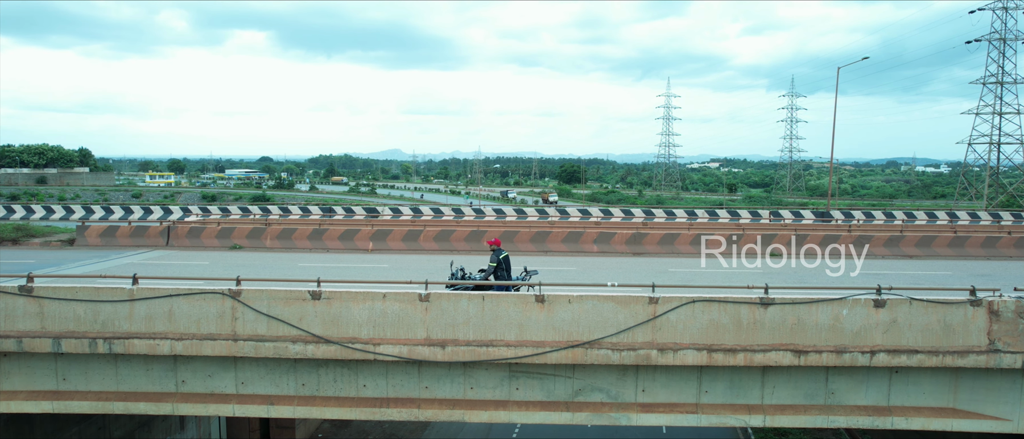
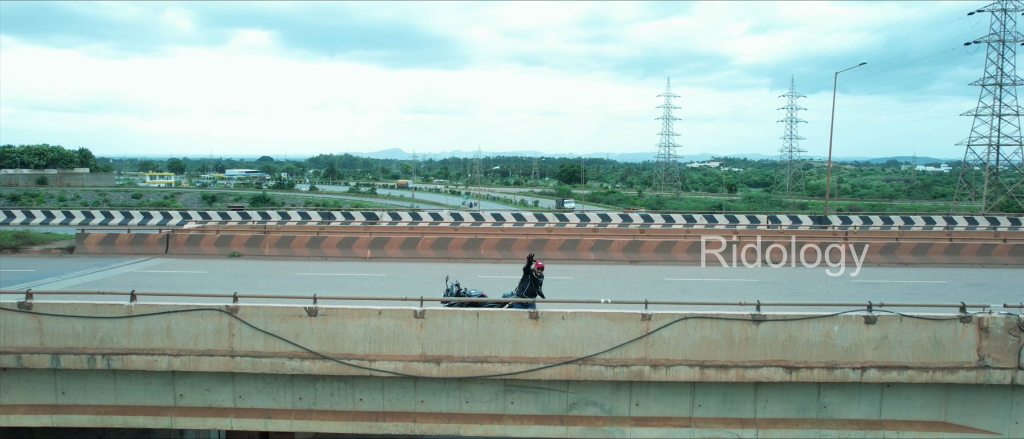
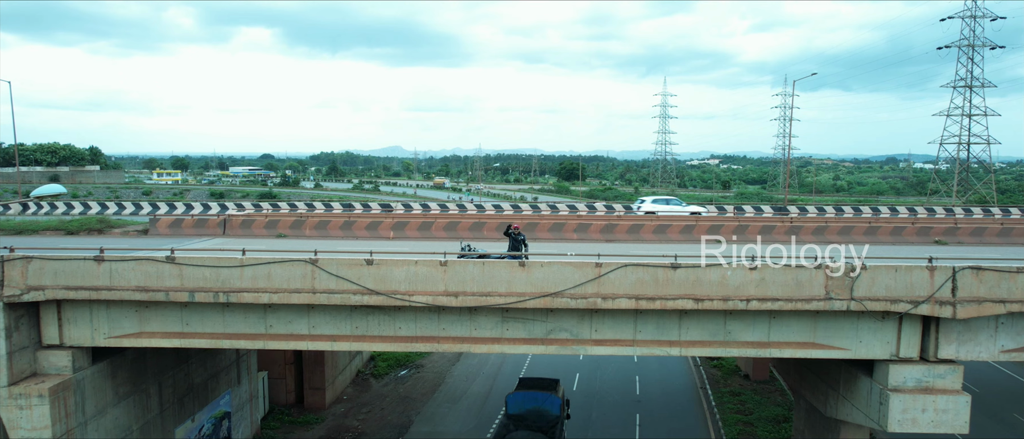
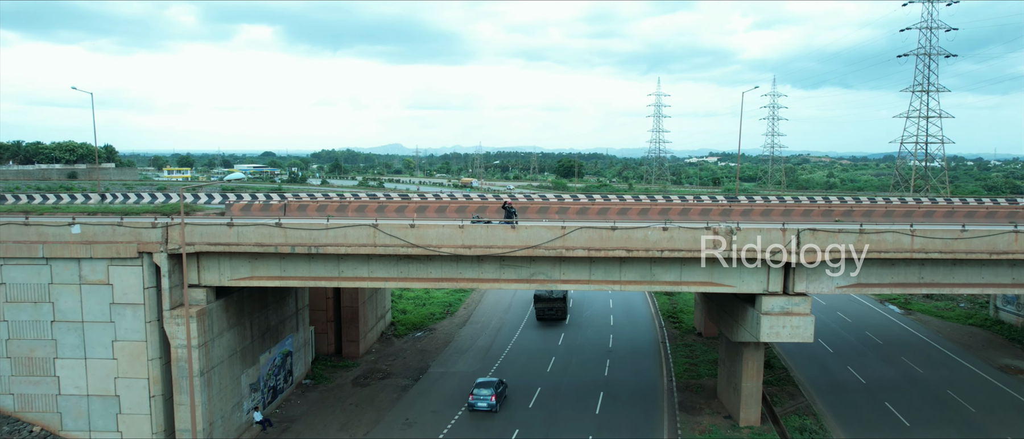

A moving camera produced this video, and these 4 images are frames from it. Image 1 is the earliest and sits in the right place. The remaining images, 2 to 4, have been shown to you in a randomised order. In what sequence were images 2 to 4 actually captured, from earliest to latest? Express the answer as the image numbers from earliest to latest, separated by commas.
2, 3, 4
